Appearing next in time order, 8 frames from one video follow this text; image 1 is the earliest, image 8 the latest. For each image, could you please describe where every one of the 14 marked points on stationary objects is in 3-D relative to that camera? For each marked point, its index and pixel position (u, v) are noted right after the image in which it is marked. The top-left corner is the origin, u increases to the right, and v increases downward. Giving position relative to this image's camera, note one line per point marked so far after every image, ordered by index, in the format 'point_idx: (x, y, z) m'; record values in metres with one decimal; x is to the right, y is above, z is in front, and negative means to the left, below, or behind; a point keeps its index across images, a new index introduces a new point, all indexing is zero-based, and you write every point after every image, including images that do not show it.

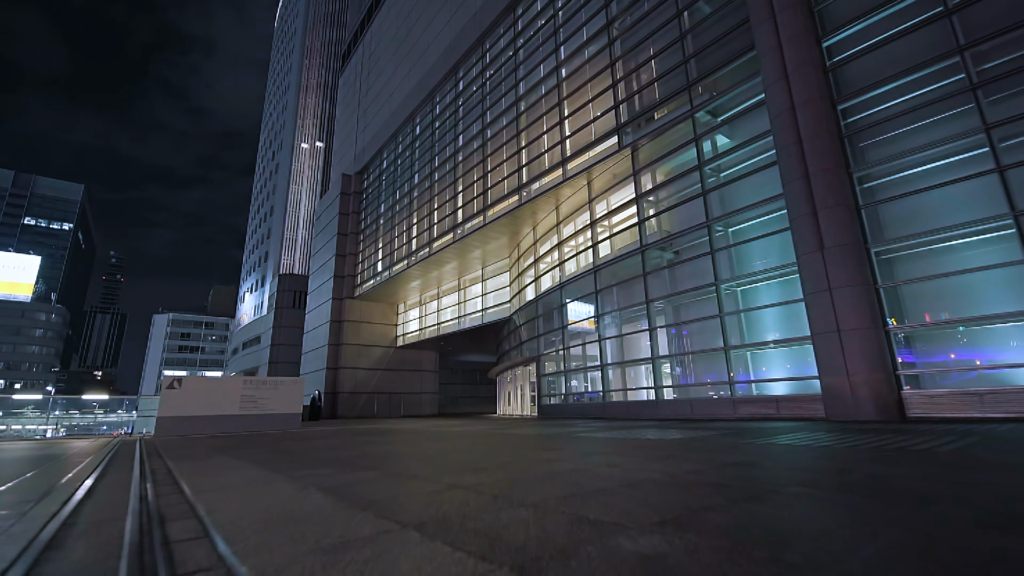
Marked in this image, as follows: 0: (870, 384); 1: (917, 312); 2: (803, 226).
0: (+9.0, -2.5, +11.9) m
1: (+10.6, -0.6, +12.2) m
2: (+8.3, +1.8, +13.4) m
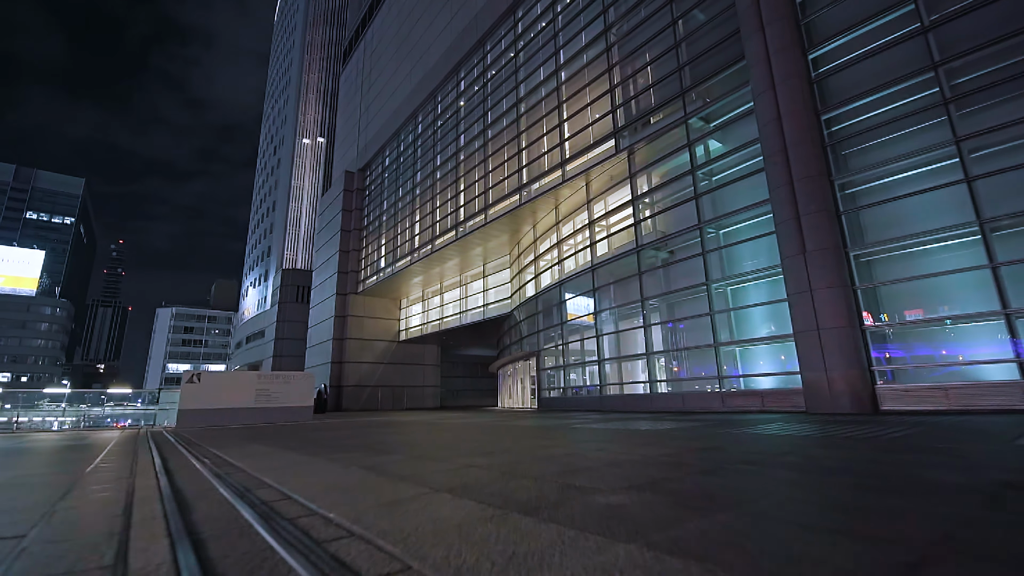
0: (+9.1, -2.5, +12.8) m
1: (+10.6, -0.7, +13.1) m
2: (+8.4, +1.7, +14.3) m
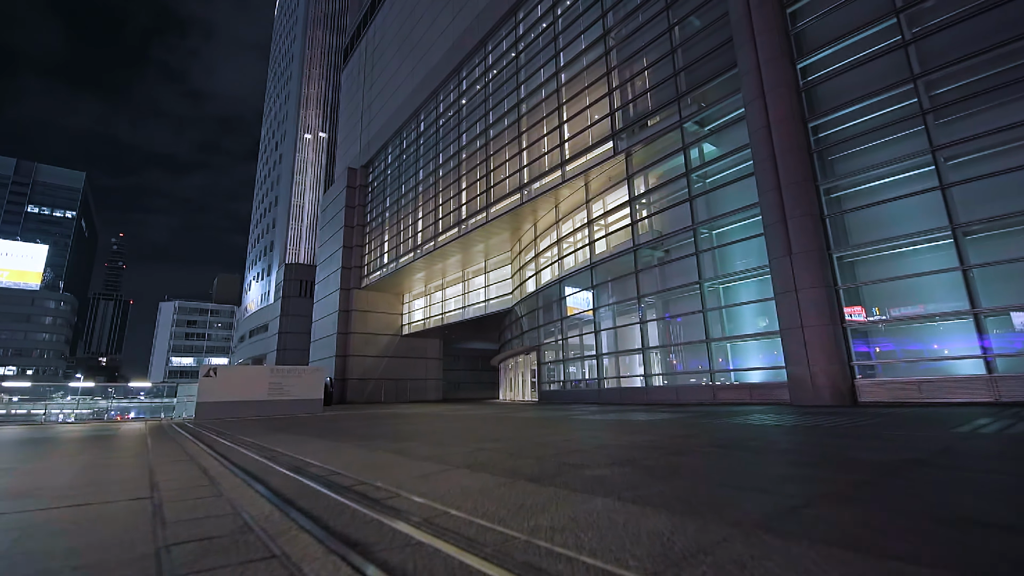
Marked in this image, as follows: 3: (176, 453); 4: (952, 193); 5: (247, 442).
0: (+9.1, -2.5, +13.6) m
1: (+10.7, -0.7, +13.9) m
2: (+8.4, +1.8, +15.0) m
3: (-5.3, -2.6, +7.4) m
4: (+12.3, +2.6, +13.1) m
5: (-4.6, -2.7, +8.1) m
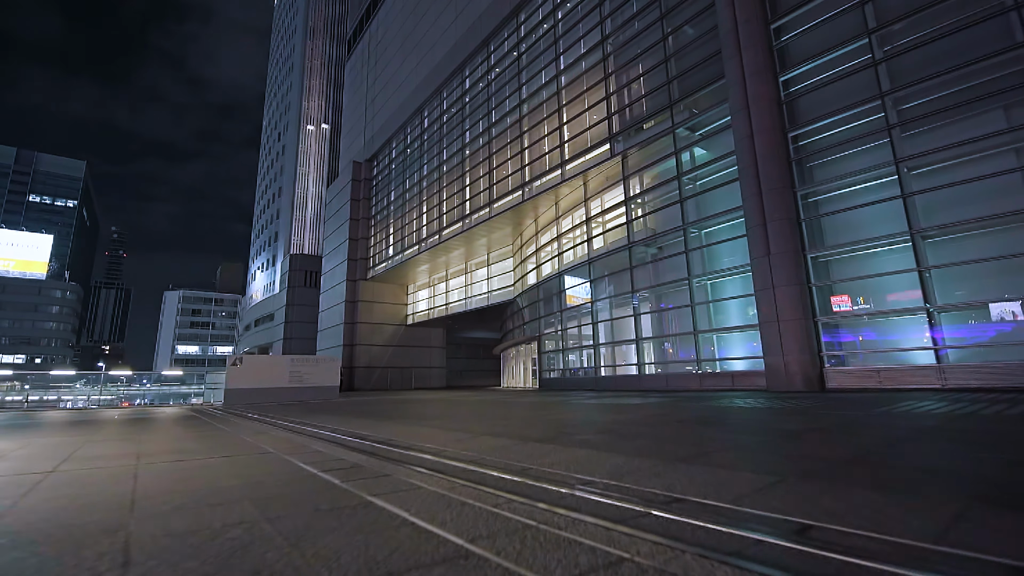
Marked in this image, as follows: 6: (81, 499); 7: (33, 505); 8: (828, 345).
0: (+9.3, -2.4, +15.1) m
1: (+10.8, -0.6, +15.3) m
2: (+8.6, +1.9, +16.4) m
3: (-5.1, -2.7, +8.9) m
4: (+12.5, +2.7, +14.5) m
5: (-4.5, -2.8, +9.7) m
6: (-2.9, -1.4, +3.3) m
7: (-3.2, -1.4, +3.2) m
8: (+10.9, -1.7, +15.2) m
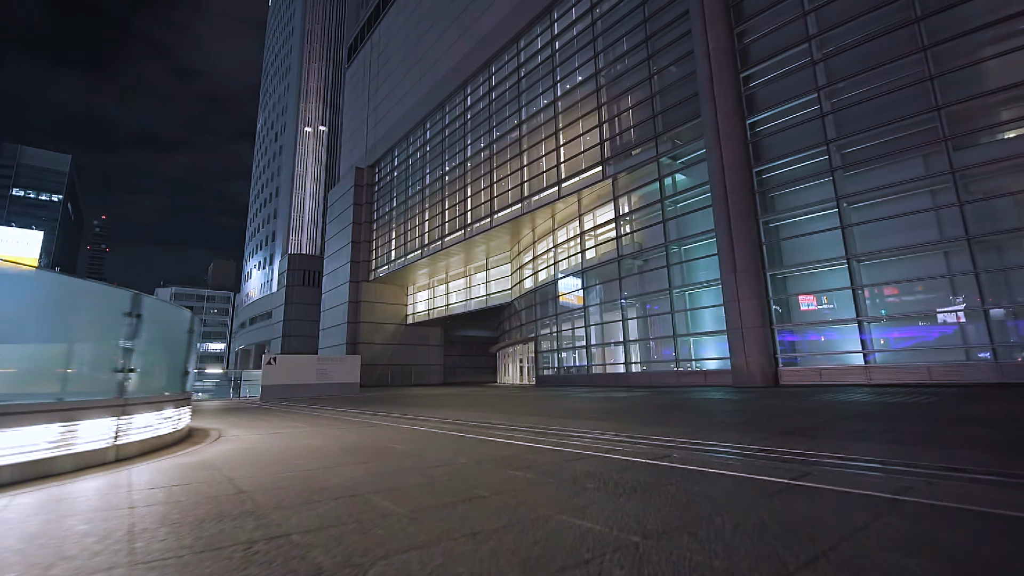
0: (+9.6, -2.9, +18.1) m
1: (+11.1, -1.1, +18.4) m
2: (+8.9, +1.4, +19.4) m
3: (-4.7, -3.2, +11.6) m
4: (+12.8, +2.2, +17.6) m
5: (-4.0, -3.2, +12.3) m
6: (-2.3, -2.0, +6.0) m
7: (-2.6, -1.9, +5.9) m
8: (+11.2, -2.2, +18.2) m
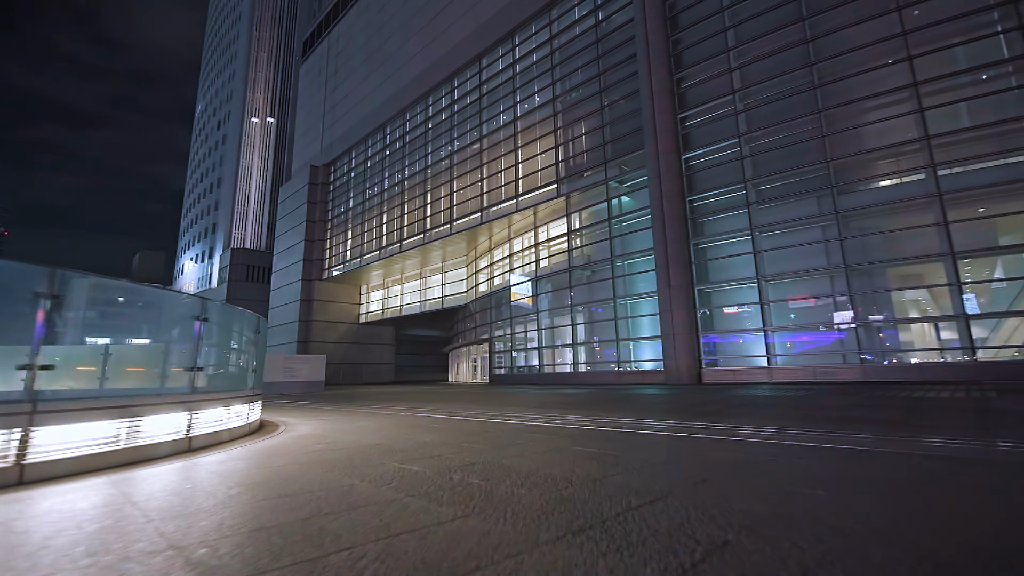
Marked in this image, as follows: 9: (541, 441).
0: (+8.0, -3.5, +21.4) m
1: (+9.5, -1.7, +21.8) m
2: (+7.2, +0.8, +22.5) m
3: (-5.4, -3.4, +13.2) m
4: (+11.4, +1.5, +21.2) m
5: (-4.9, -3.5, +14.0) m
6: (-2.4, -2.3, +7.9) m
7: (-2.6, -2.3, +7.8) m
8: (+9.6, -2.8, +21.7) m
9: (+0.3, -1.9, +5.9) m
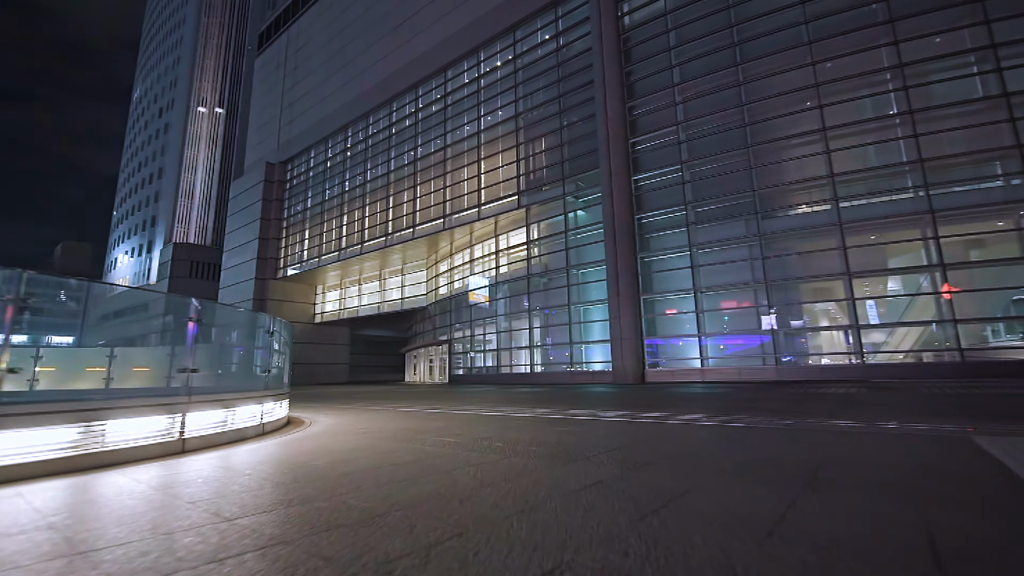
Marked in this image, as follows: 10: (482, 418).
0: (+6.1, -4.0, +23.8) m
1: (+7.6, -2.2, +24.4) m
2: (+5.3, +0.4, +24.9) m
3: (-6.4, -3.7, +14.3) m
4: (+9.6, +1.0, +24.0) m
5: (-5.9, -3.8, +15.2) m
6: (-2.8, -2.6, +9.4) m
7: (-3.0, -2.6, +9.3) m
8: (+7.8, -3.3, +24.3) m
9: (+0.1, -2.3, +7.6) m
10: (-0.6, -2.5, +8.9) m
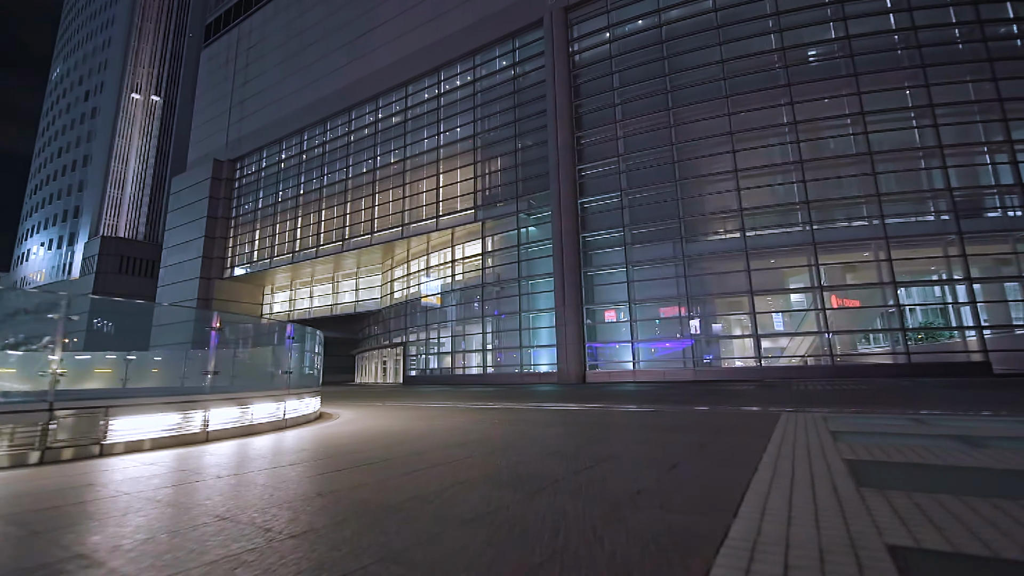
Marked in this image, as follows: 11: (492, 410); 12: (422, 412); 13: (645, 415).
0: (+3.7, -4.6, +27.0) m
1: (+5.1, -2.9, +27.7) m
2: (+2.8, -0.2, +28.0) m
3: (-7.6, -4.0, +16.0) m
4: (+7.2, +0.3, +27.6) m
5: (-7.3, -4.1, +17.0) m
6: (-3.4, -3.0, +11.6) m
7: (-3.6, -3.0, +11.4) m
8: (+5.2, -4.0, +27.6) m
9: (-0.3, -2.8, +10.2) m
10: (-1.2, -3.0, +11.4) m
11: (-0.5, -2.9, +11.2) m
12: (-2.2, -2.9, +11.0) m
13: (+2.9, -2.7, +10.0) m
